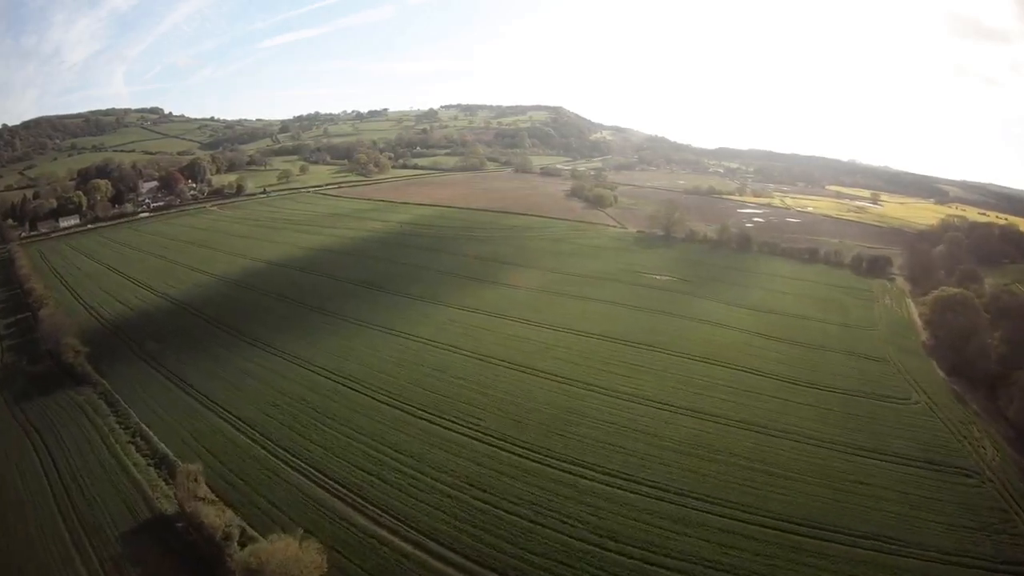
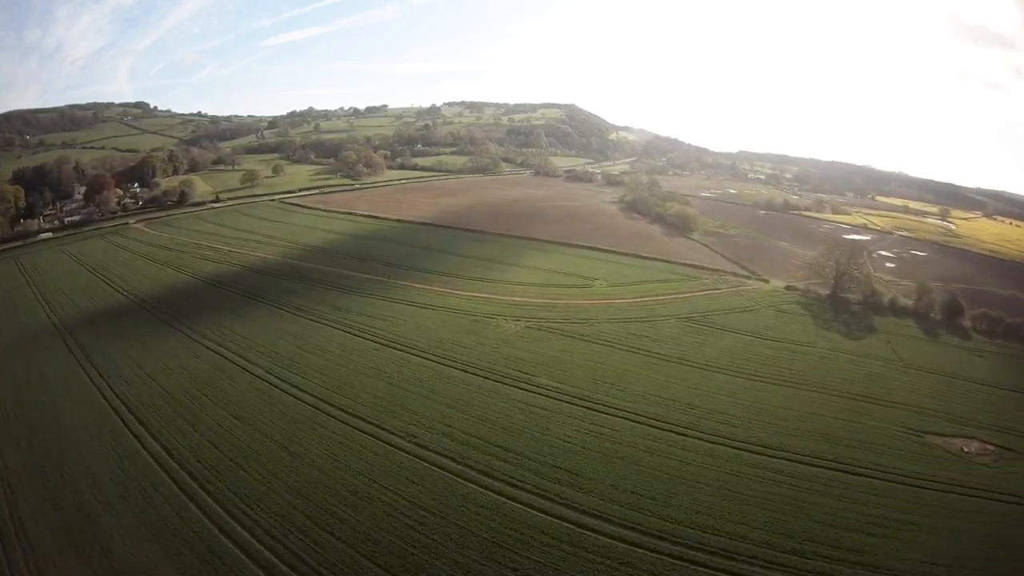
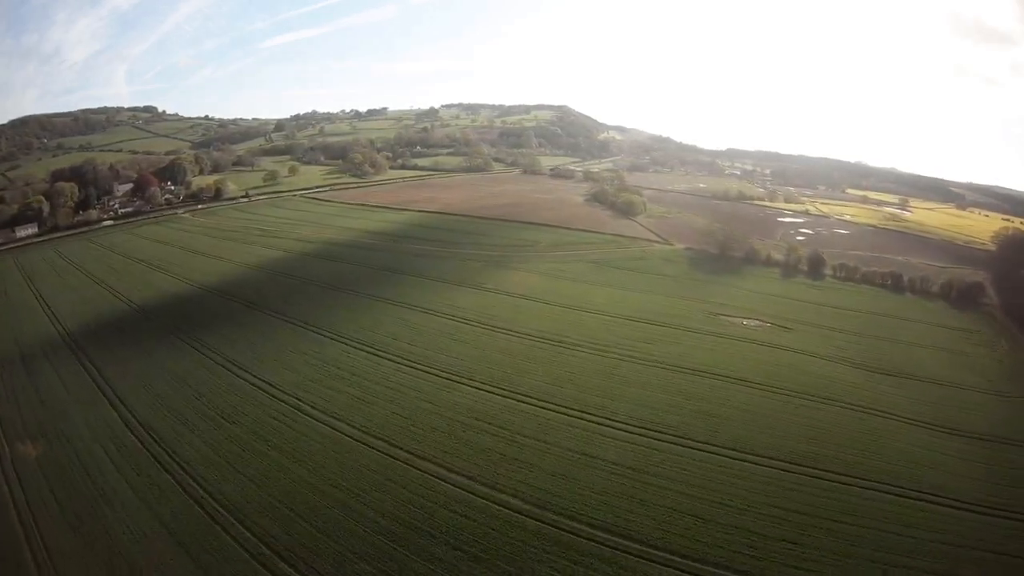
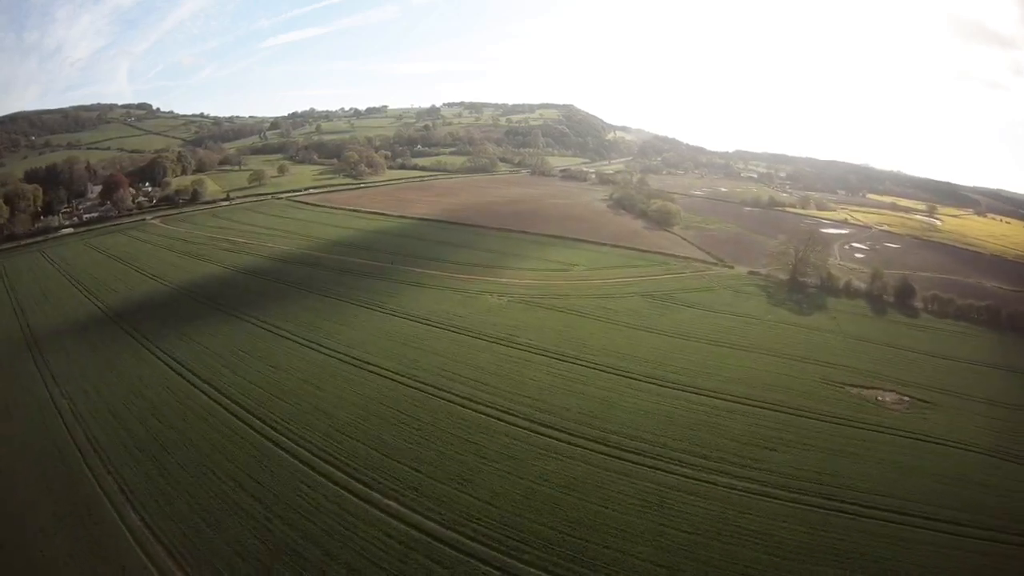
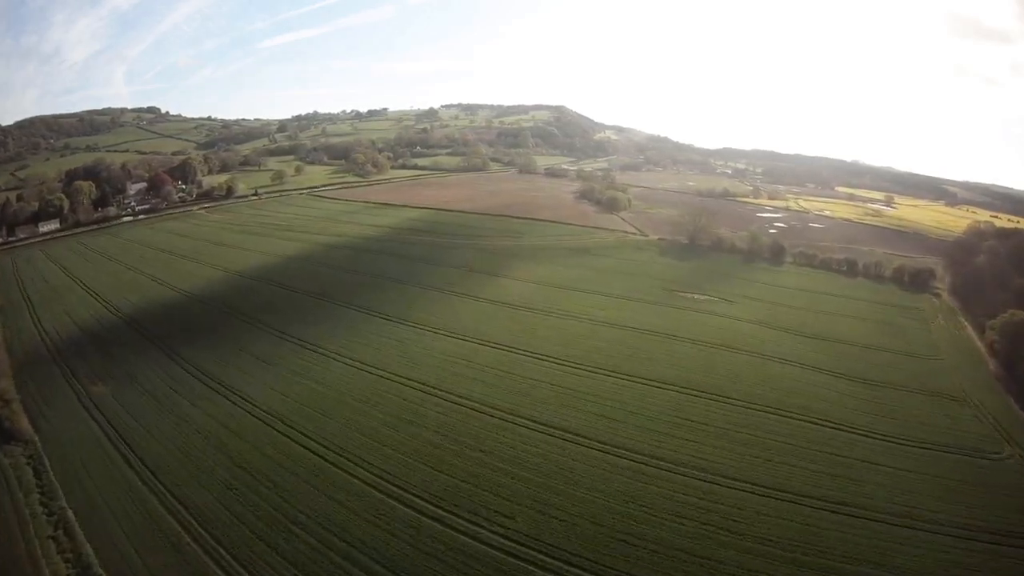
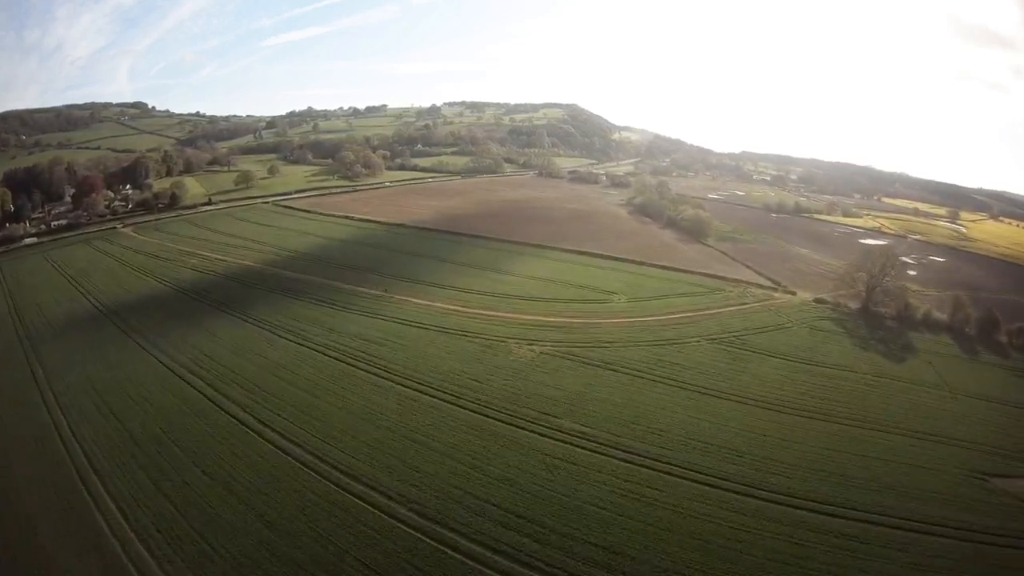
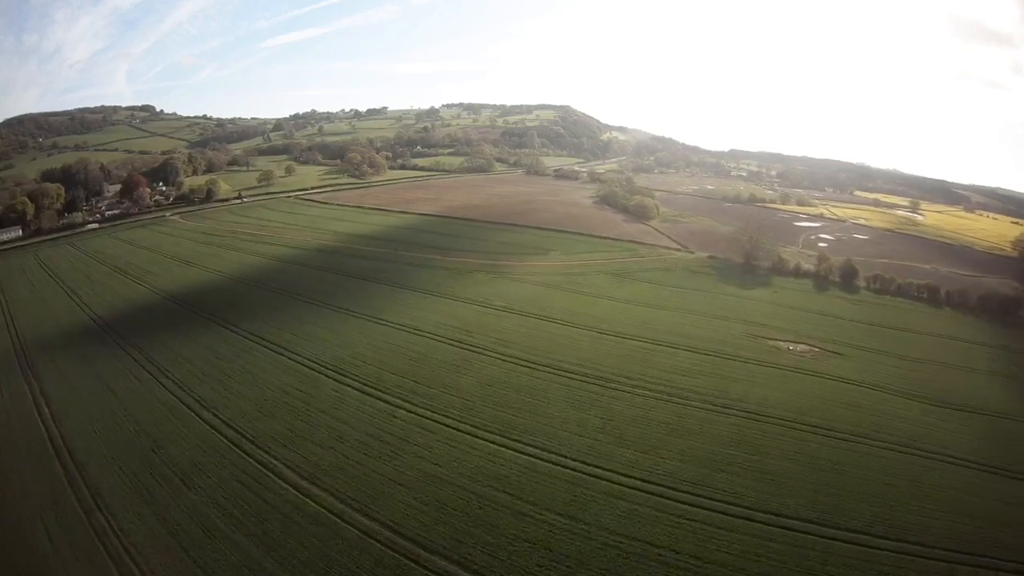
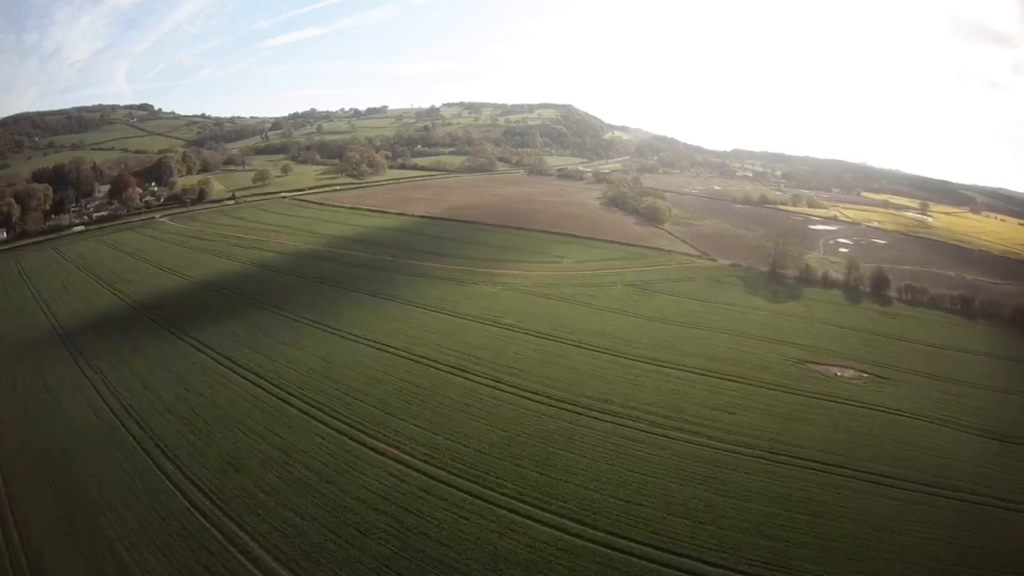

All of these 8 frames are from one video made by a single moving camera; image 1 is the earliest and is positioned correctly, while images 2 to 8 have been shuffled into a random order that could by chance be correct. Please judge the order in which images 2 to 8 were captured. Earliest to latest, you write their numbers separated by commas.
5, 3, 7, 8, 4, 2, 6
